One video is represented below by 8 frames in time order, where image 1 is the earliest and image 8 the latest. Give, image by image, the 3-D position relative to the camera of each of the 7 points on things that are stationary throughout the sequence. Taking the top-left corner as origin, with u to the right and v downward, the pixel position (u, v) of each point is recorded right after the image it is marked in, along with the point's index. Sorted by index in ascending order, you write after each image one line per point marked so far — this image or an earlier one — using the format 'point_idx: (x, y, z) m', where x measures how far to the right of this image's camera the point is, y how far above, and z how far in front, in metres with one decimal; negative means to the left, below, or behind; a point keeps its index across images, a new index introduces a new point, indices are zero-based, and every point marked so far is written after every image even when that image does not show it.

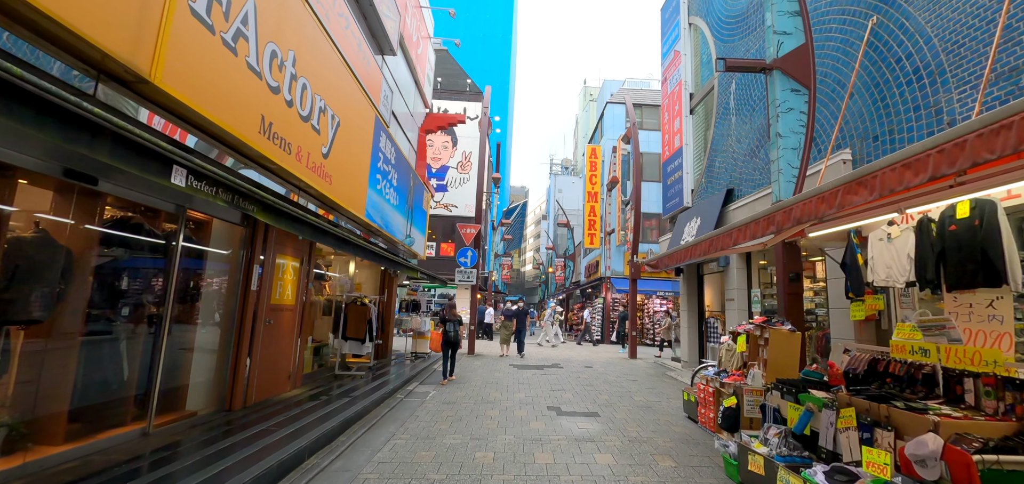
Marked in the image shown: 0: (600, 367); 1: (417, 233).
0: (+2.3, -3.3, +11.5) m
1: (-2.6, +0.3, +12.3) m
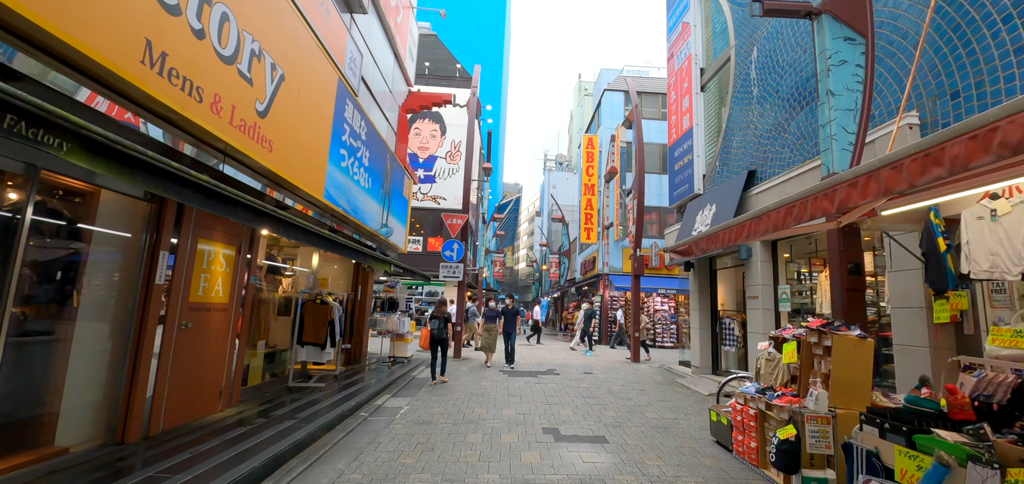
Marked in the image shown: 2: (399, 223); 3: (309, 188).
0: (+2.1, -3.1, +10.2) m
1: (-2.9, +0.5, +10.9) m
2: (-2.9, +0.5, +11.1) m
3: (-2.9, +0.8, +6.3) m
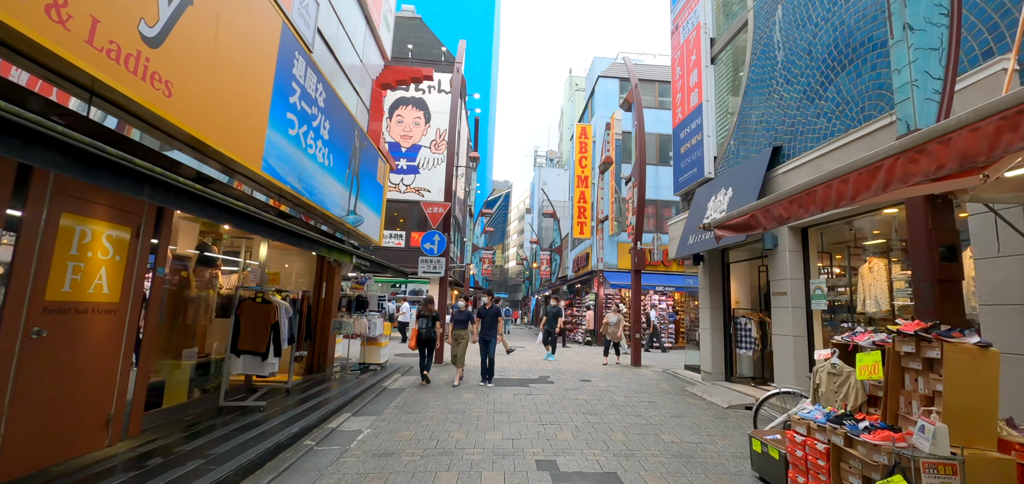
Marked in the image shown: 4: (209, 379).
0: (+1.8, -2.9, +9.0) m
1: (-3.2, +0.7, +9.6) m
2: (-3.2, +0.7, +9.8) m
3: (-3.1, +1.0, +5.0) m
4: (-4.3, -1.9, +6.1) m
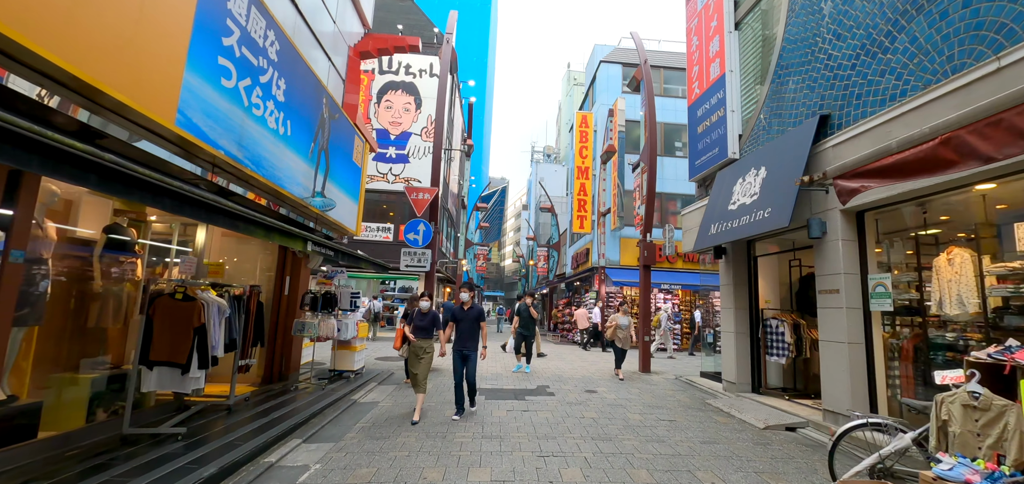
0: (+1.7, -2.7, +7.8) m
1: (-3.3, +0.9, +8.4) m
2: (-3.3, +0.9, +8.5) m
3: (-3.1, +1.2, +3.7) m
4: (-4.3, -1.7, +4.8) m
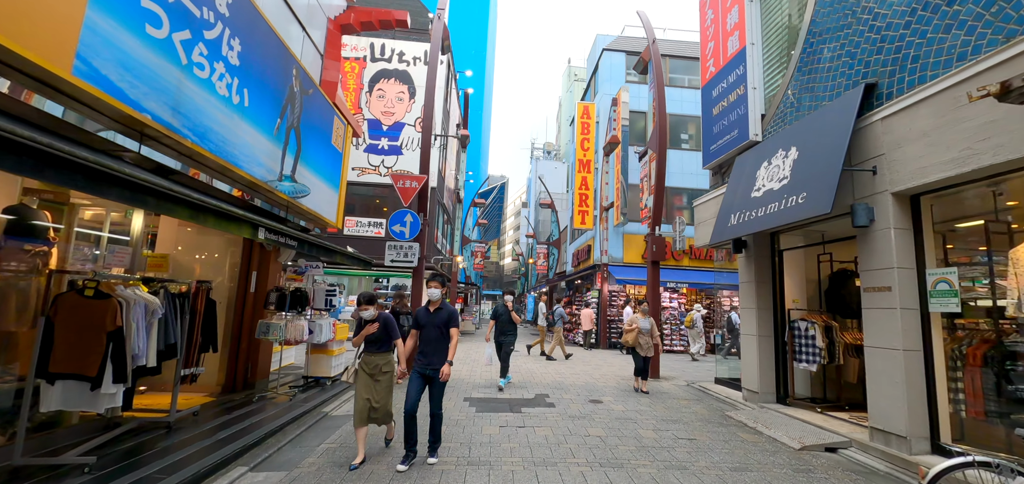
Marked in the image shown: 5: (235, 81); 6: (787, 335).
0: (+1.6, -2.5, +7.0) m
1: (-3.3, +1.1, +7.5) m
2: (-3.3, +1.1, +7.7) m
3: (-3.2, +1.3, +2.9) m
4: (-4.4, -1.6, +4.0) m
5: (-3.2, +1.9, +5.0) m
6: (+4.3, -1.4, +6.8) m
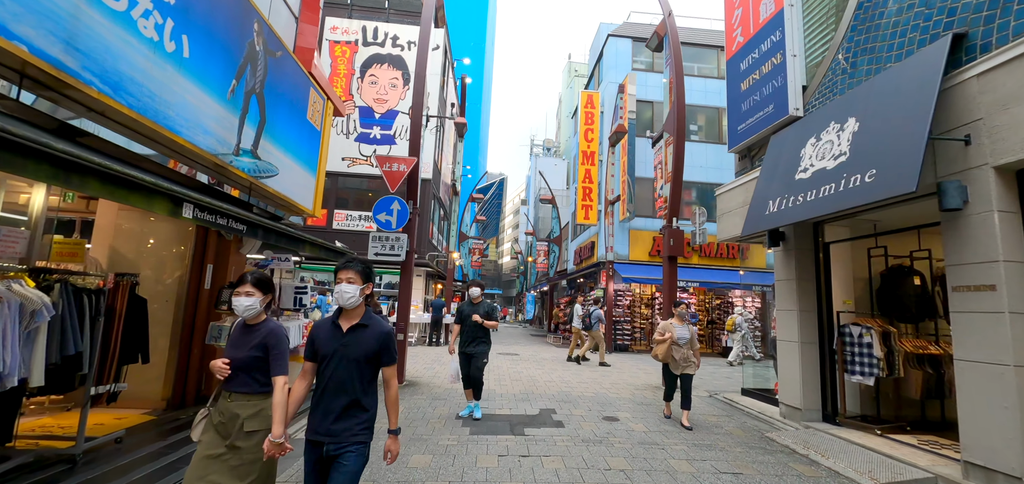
0: (+1.6, -2.4, +6.0) m
1: (-3.3, +1.2, +6.5) m
2: (-3.3, +1.2, +6.6) m
3: (-3.1, +1.4, +1.9) m
4: (-4.4, -1.4, +3.0) m
5: (-3.2, +2.0, +4.0) m
6: (+4.3, -1.3, +5.8) m
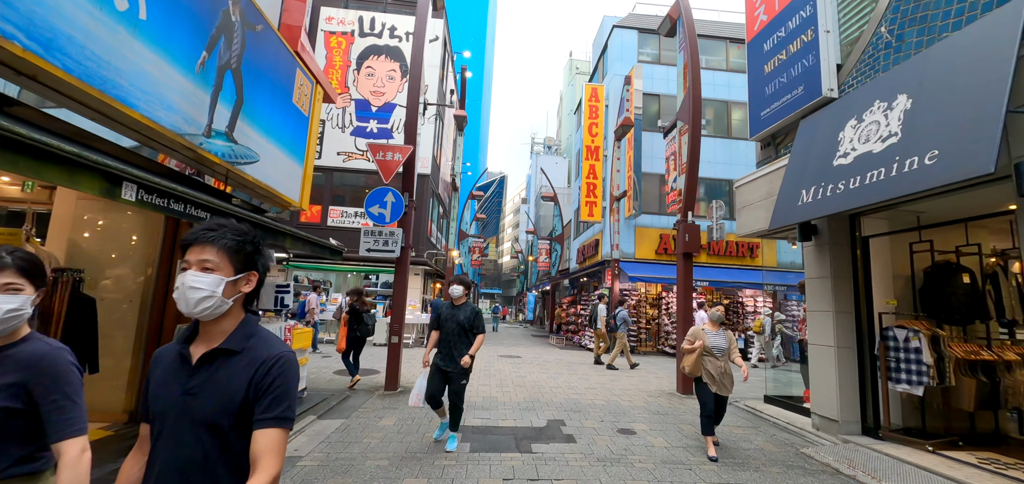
0: (+1.7, -2.3, +5.4) m
1: (-3.2, +1.3, +5.9) m
2: (-3.2, +1.3, +6.1) m
3: (-3.1, +1.5, +1.3) m
4: (-4.3, -1.3, +2.4) m
5: (-3.1, +2.1, +3.4) m
6: (+4.4, -1.2, +5.2) m
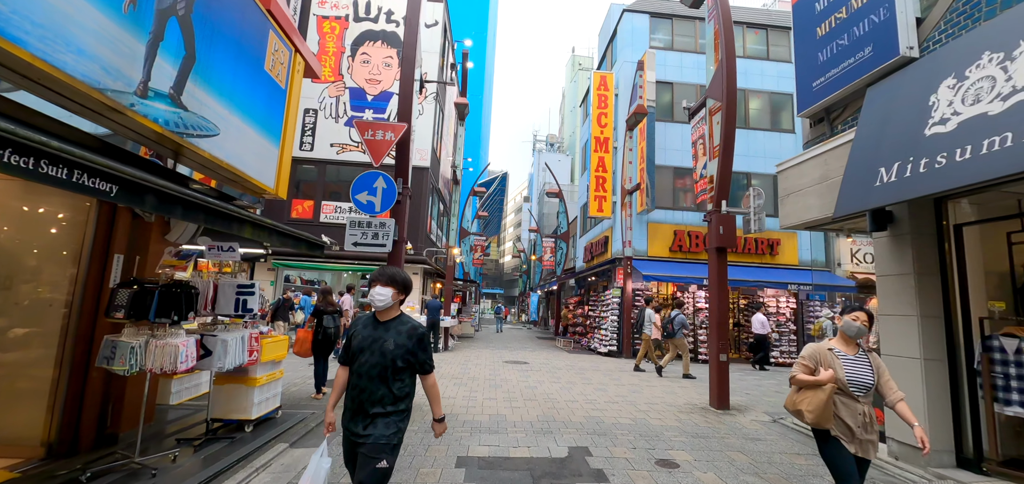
0: (+1.8, -2.2, +4.4) m
1: (-3.1, +1.4, +5.0) m
2: (-3.1, +1.4, +5.1) m
3: (-2.9, +1.6, +0.3) m
4: (-4.2, -1.2, +1.4) m
5: (-3.0, +2.2, +2.5) m
6: (+4.5, -1.1, +4.2) m
